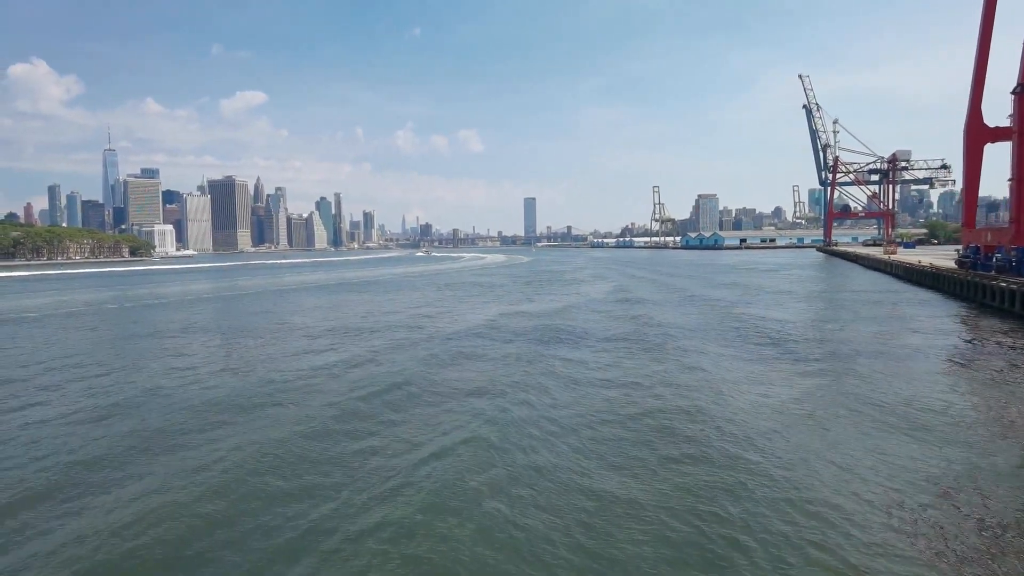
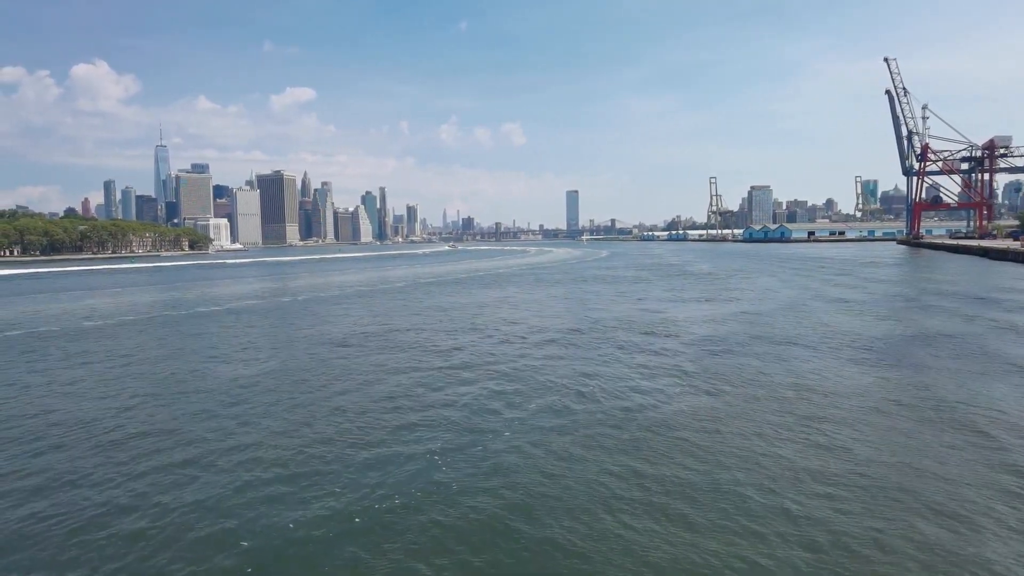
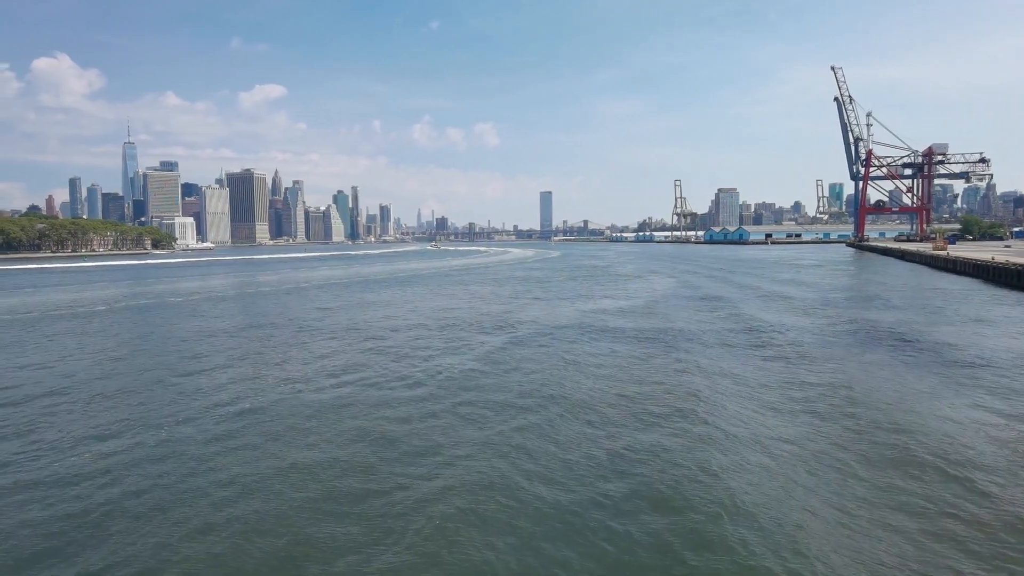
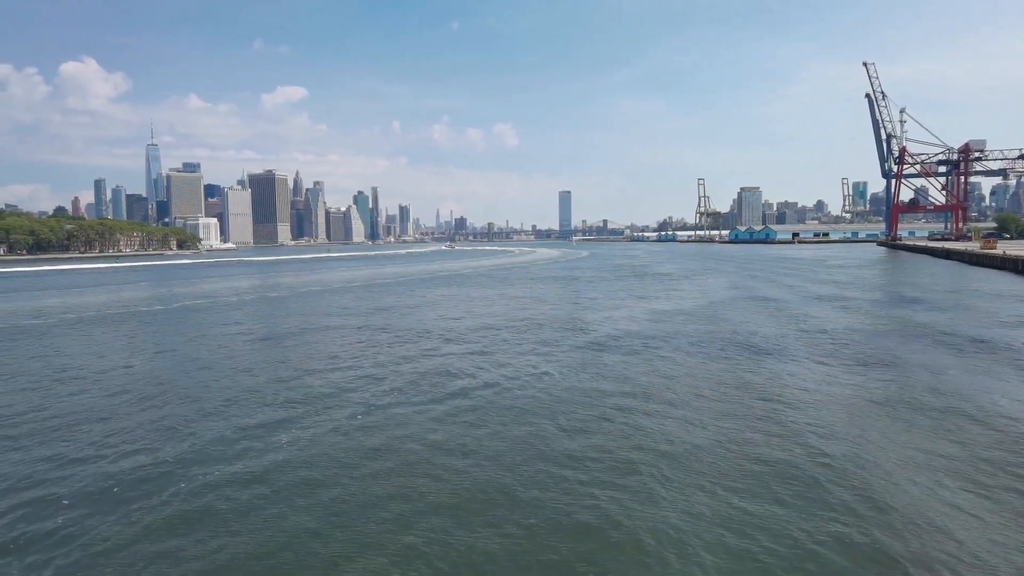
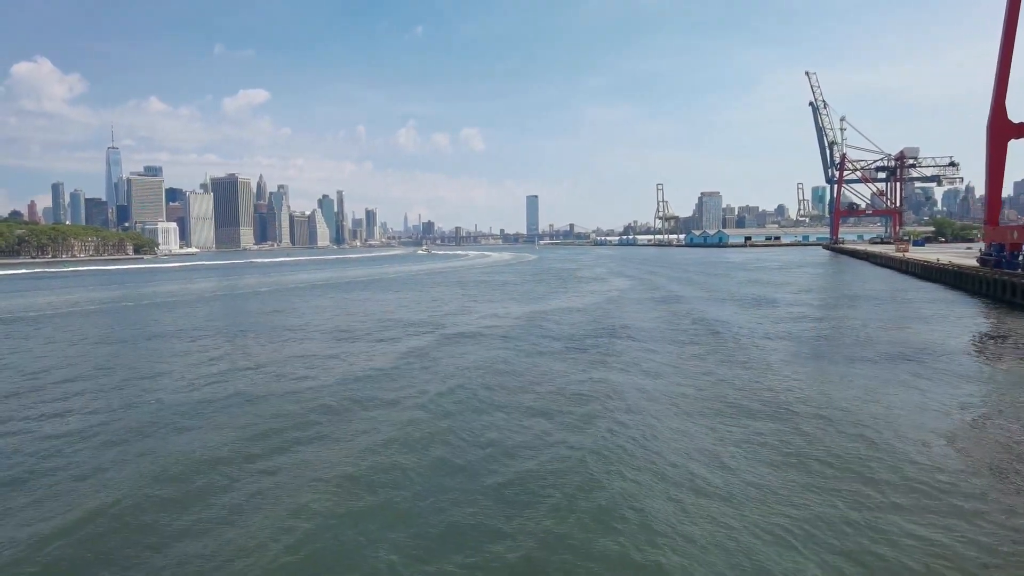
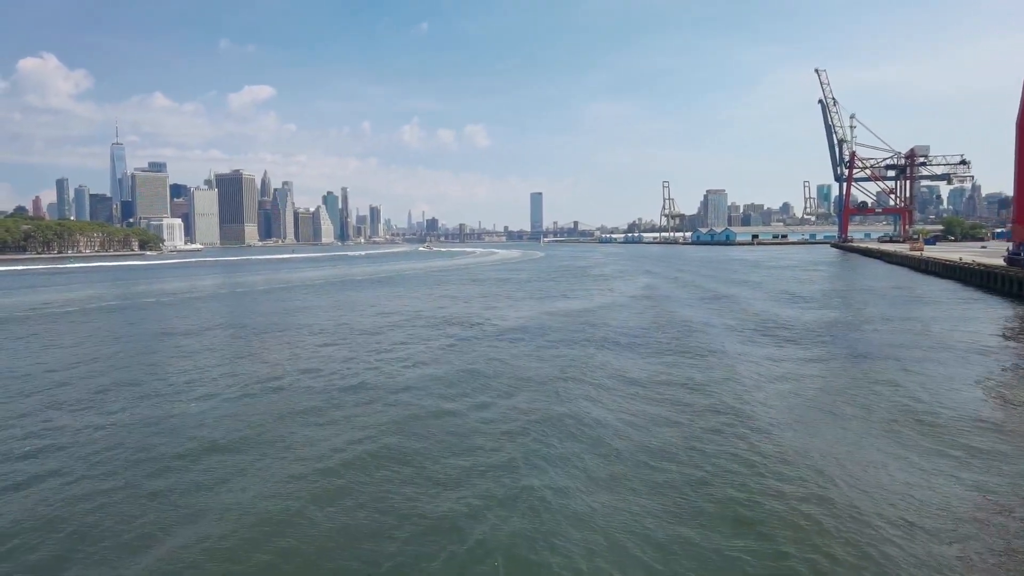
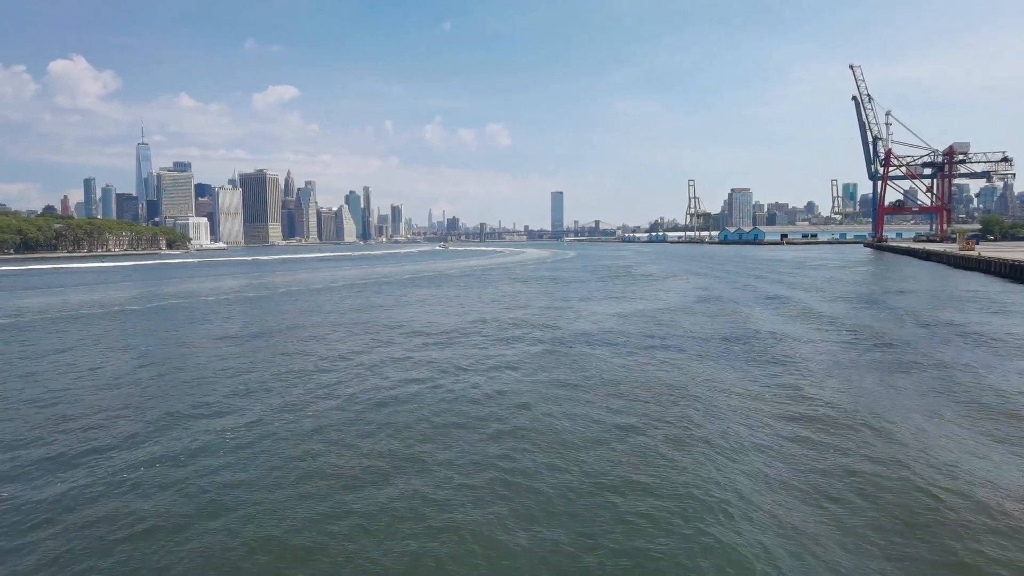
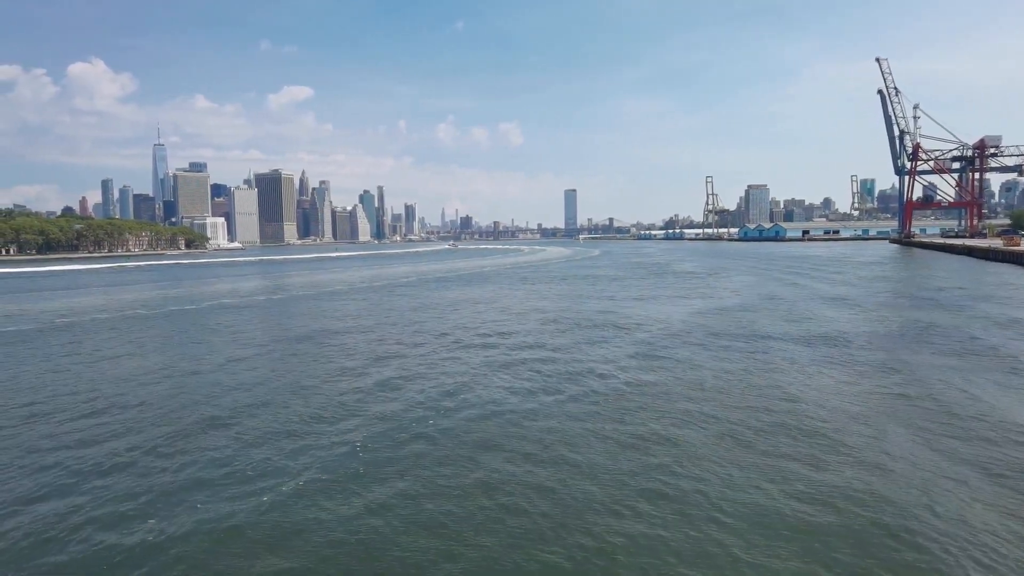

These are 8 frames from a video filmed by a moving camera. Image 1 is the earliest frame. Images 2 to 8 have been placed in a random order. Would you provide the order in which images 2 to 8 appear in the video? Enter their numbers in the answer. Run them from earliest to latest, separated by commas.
5, 6, 3, 7, 4, 8, 2
